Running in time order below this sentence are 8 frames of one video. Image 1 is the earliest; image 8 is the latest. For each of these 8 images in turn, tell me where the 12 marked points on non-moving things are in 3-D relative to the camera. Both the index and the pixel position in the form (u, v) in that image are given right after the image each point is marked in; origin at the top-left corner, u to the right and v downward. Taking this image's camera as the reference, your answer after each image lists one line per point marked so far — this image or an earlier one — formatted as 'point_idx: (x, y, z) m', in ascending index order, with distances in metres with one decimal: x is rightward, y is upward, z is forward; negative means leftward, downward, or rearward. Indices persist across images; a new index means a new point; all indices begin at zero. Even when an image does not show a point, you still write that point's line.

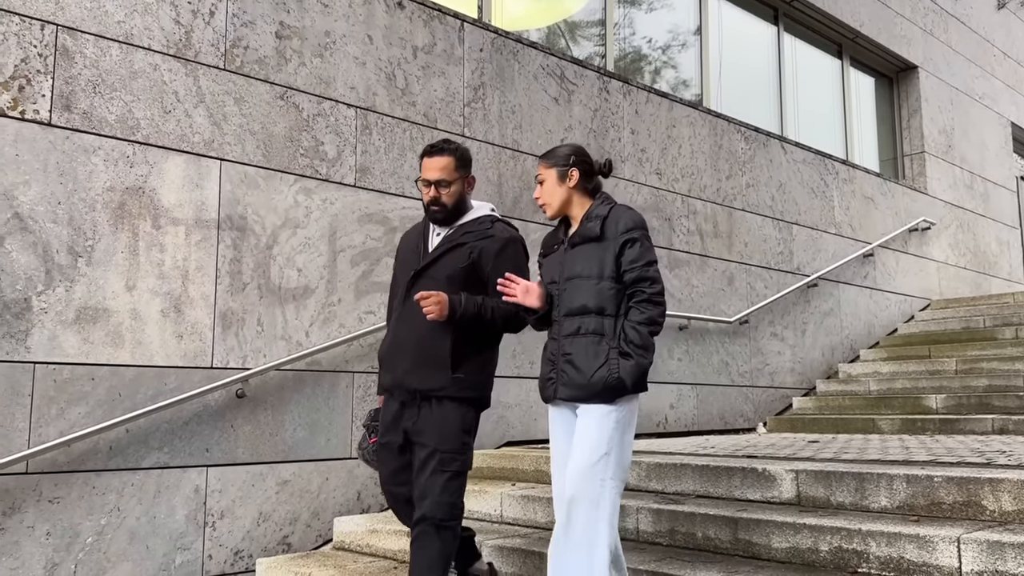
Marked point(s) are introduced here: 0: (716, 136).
0: (+1.7, +1.3, +7.3) m
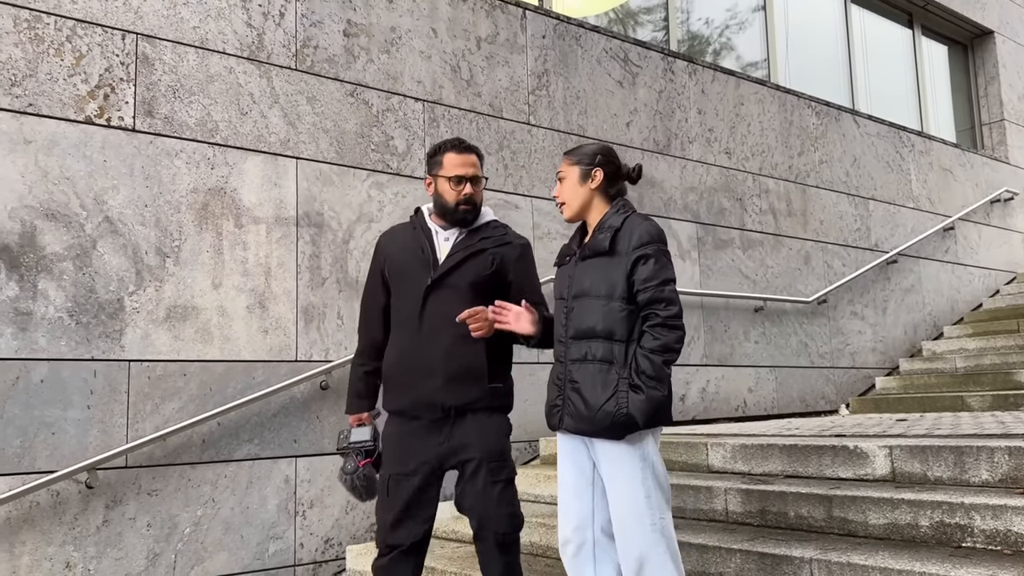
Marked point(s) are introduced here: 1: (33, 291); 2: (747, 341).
0: (+2.2, +1.4, +7.2) m
1: (-2.0, 0.0, +3.6) m
2: (+1.8, -0.4, +6.5) m
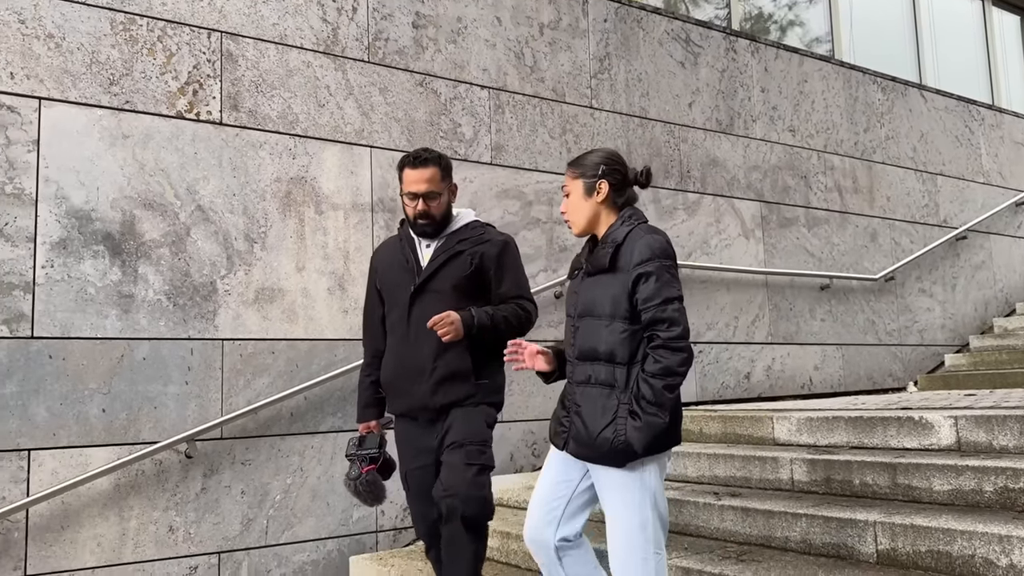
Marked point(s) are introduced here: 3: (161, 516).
0: (+2.7, +1.6, +7.2) m
1: (-1.7, +0.1, +3.9) m
2: (+2.2, -0.2, +6.5) m
3: (-1.5, -1.0, +3.9) m
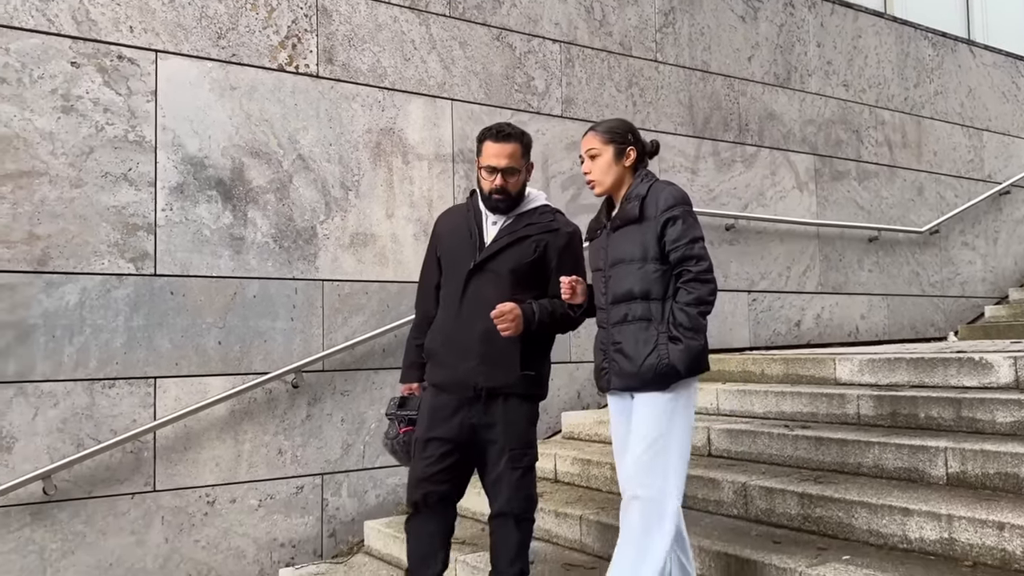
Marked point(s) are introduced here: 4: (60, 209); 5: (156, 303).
0: (+3.2, +2.0, +7.3) m
1: (-1.3, +0.3, +4.2) m
2: (+2.7, +0.1, +6.8) m
3: (-1.1, -0.7, +4.2) m
4: (-2.0, +0.3, +3.8) m
5: (-1.6, -0.1, +4.0) m
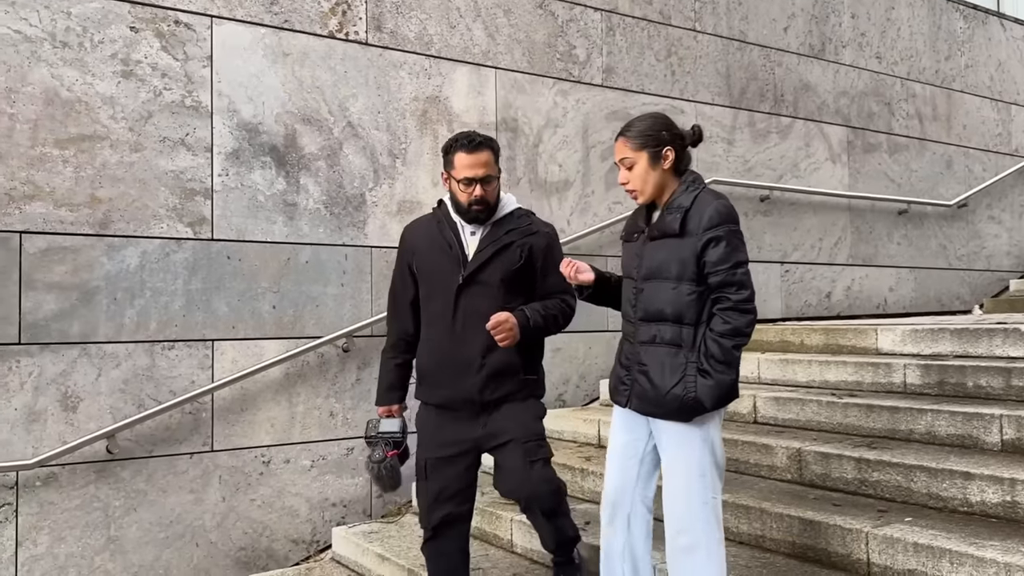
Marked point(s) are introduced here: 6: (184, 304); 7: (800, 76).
0: (+3.5, +2.2, +7.3) m
1: (-1.0, +0.5, +4.3) m
2: (+2.9, +0.3, +6.8) m
3: (-0.9, -0.6, +4.3) m
4: (-1.7, +0.5, +3.8) m
5: (-1.4, +0.1, +4.0) m
6: (-1.5, -0.1, +4.0) m
7: (+2.1, +1.5, +6.3) m
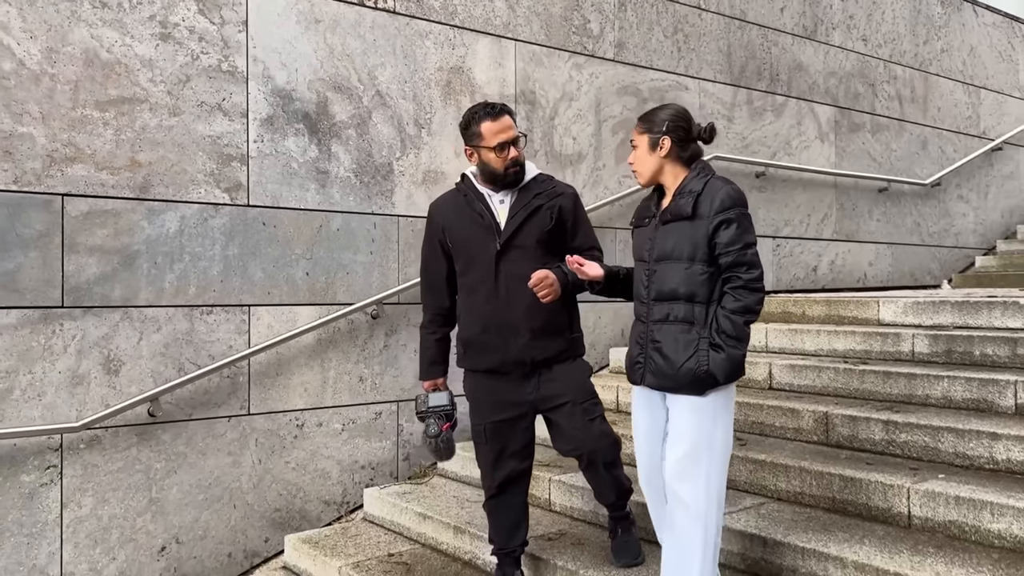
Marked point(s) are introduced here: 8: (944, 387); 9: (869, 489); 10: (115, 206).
0: (+3.4, +2.5, +7.5) m
1: (-0.9, +0.7, +4.3) m
2: (+2.9, +0.6, +7.1) m
3: (-0.8, -0.4, +4.3) m
4: (-1.5, +0.7, +3.8) m
5: (-1.2, +0.3, +4.1) m
6: (-1.3, +0.1, +4.0) m
7: (+2.1, +1.7, +6.5) m
8: (+1.8, -0.4, +3.6) m
9: (+1.2, -0.7, +3.0) m
10: (-1.7, +0.3, +3.7) m
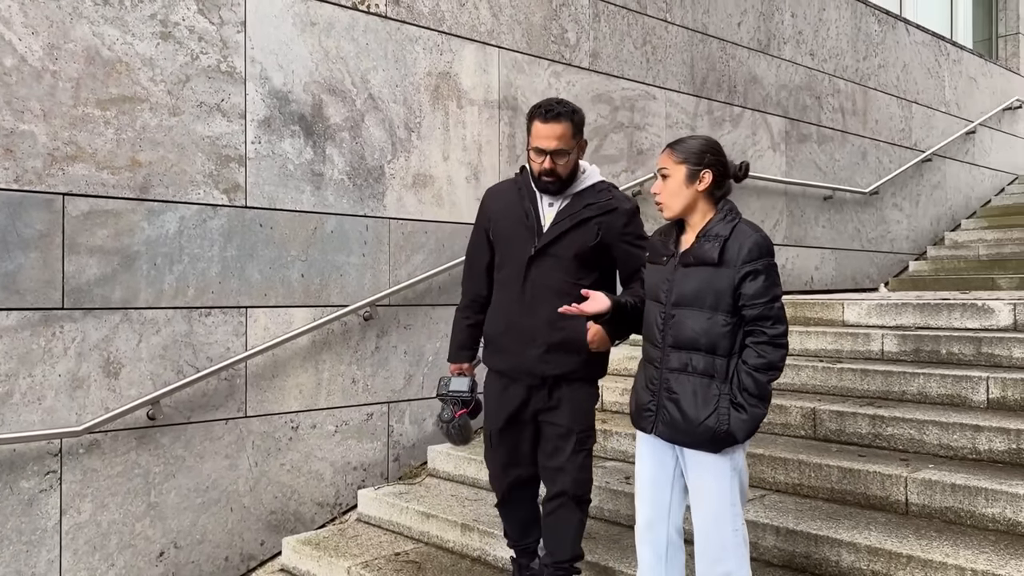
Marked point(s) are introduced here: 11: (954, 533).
0: (+3.1, +2.4, +7.9) m
1: (-0.9, +0.6, +4.3) m
2: (+2.6, +0.5, +7.5) m
3: (-0.8, -0.4, +4.4) m
4: (-1.5, +0.7, +3.8) m
5: (-1.2, +0.2, +4.0) m
6: (-1.3, +0.1, +3.9) m
7: (+1.8, +1.7, +6.8) m
8: (+1.8, -0.4, +3.9) m
9: (+1.3, -0.7, +3.2) m
10: (-1.7, +0.3, +3.7) m
11: (+1.5, -0.8, +2.9) m
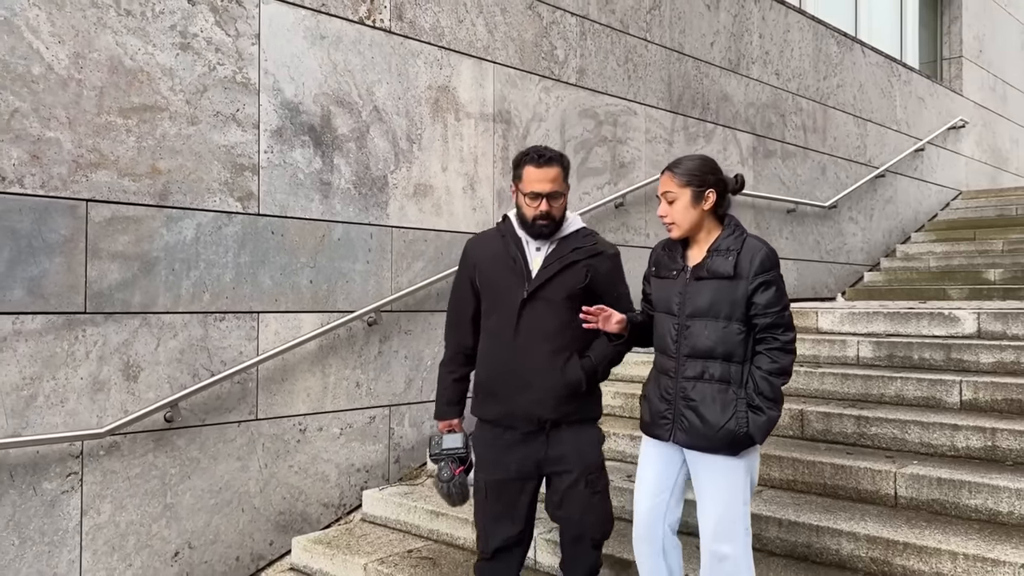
0: (+2.9, +2.3, +8.3) m
1: (-0.9, +0.6, +4.4) m
2: (+2.4, +0.4, +7.8) m
3: (-0.8, -0.4, +4.5) m
4: (-1.5, +0.6, +3.9) m
5: (-1.2, +0.2, +4.1) m
6: (-1.3, +0.1, +4.0) m
7: (+1.7, +1.6, +7.1) m
8: (+1.8, -0.5, +4.2) m
9: (+1.4, -0.7, +3.5) m
10: (-1.6, +0.3, +3.7) m
11: (+1.6, -0.8, +3.2) m
